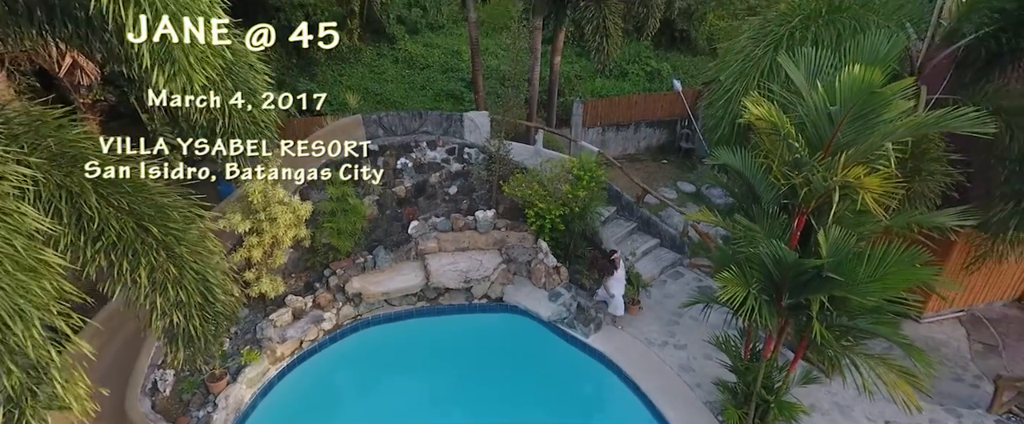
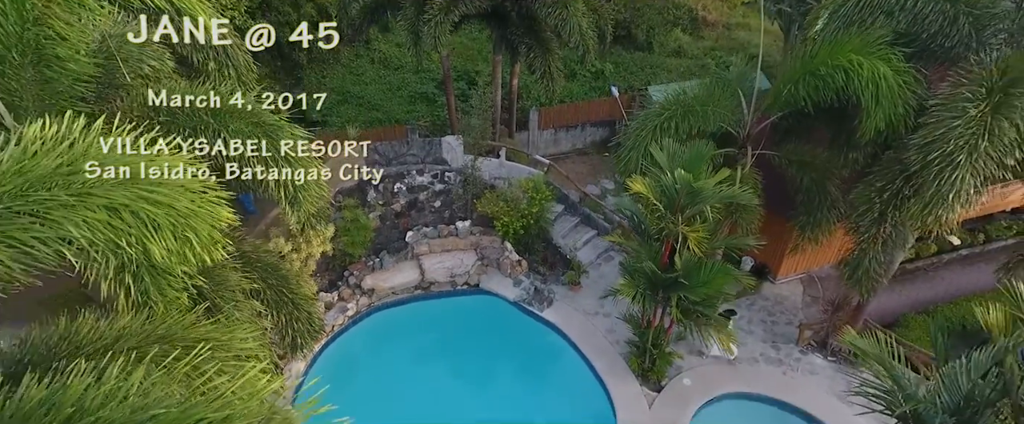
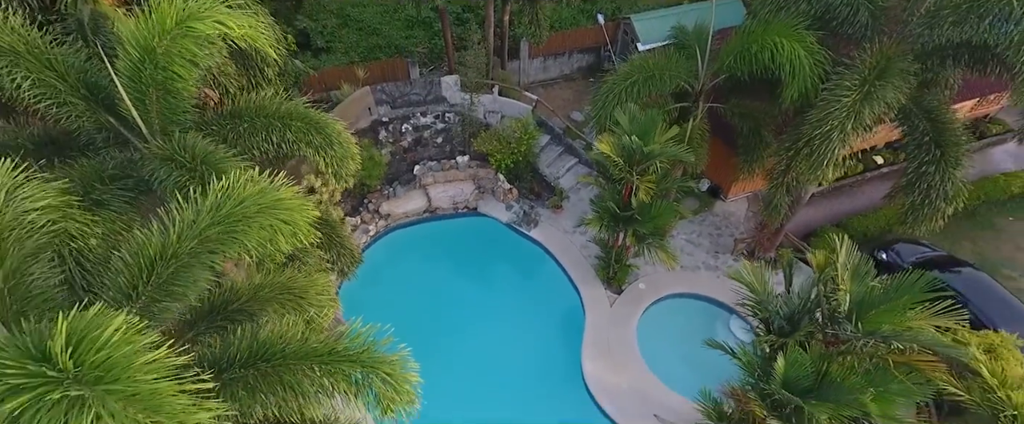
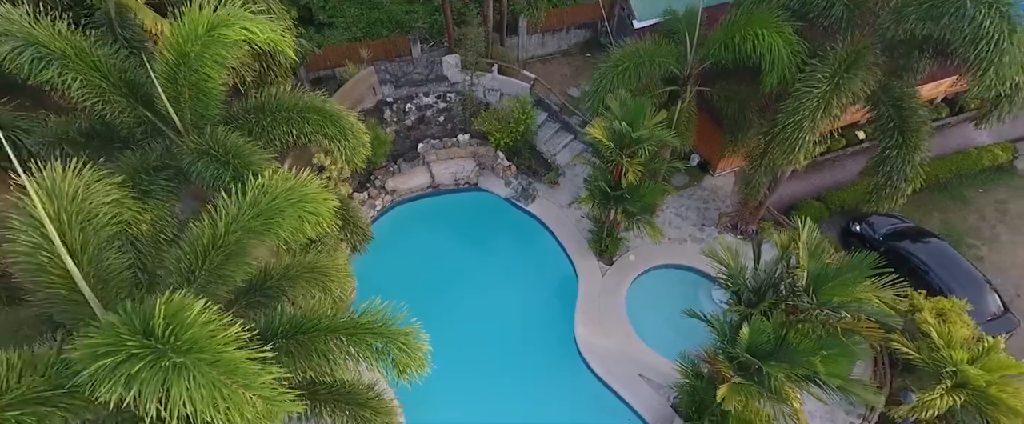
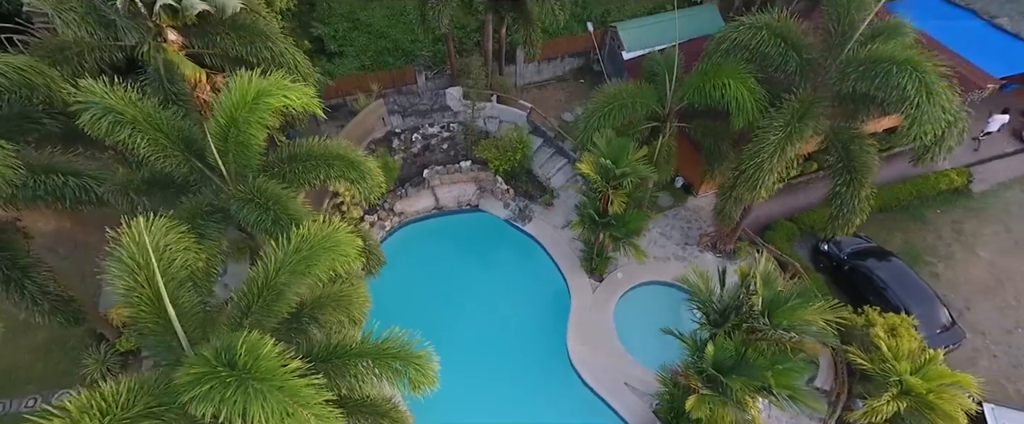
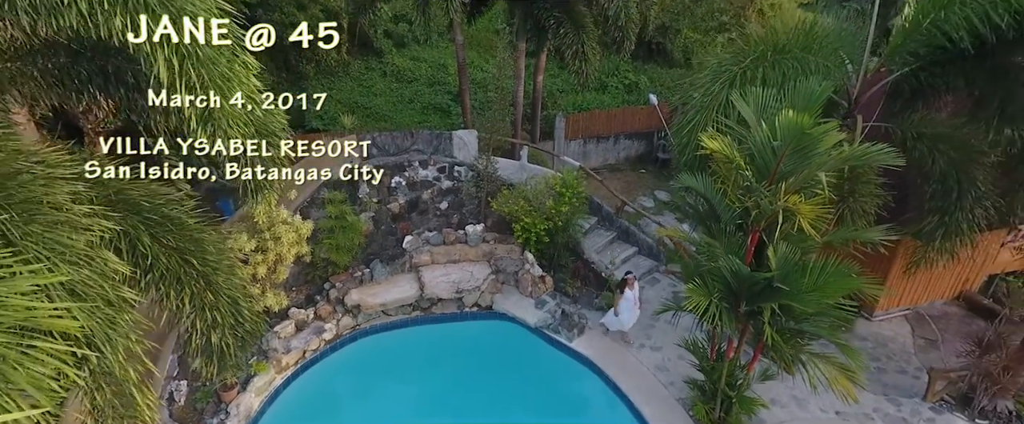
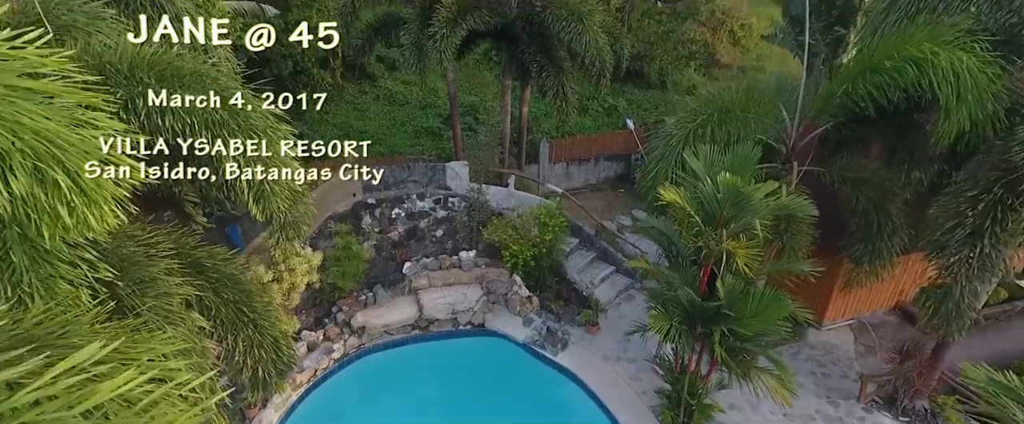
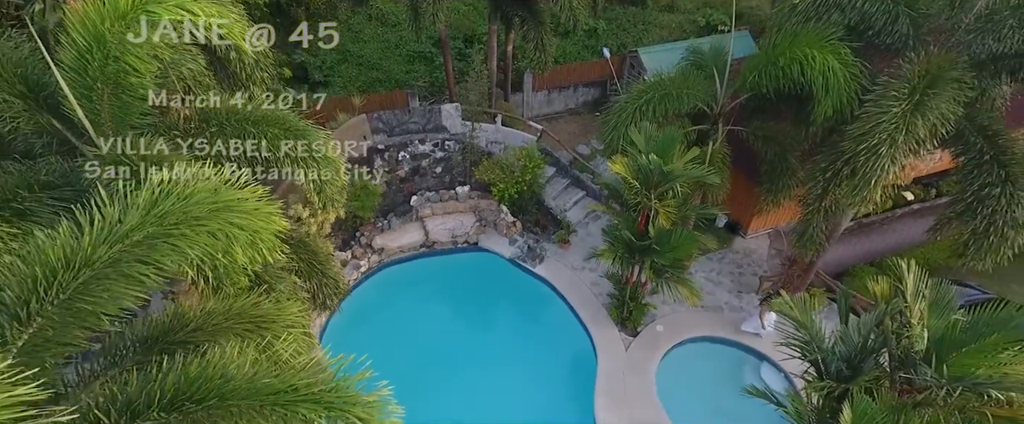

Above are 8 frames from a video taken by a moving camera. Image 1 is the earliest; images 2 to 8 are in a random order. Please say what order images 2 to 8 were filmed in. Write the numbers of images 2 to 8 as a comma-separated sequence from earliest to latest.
6, 7, 2, 8, 3, 4, 5
